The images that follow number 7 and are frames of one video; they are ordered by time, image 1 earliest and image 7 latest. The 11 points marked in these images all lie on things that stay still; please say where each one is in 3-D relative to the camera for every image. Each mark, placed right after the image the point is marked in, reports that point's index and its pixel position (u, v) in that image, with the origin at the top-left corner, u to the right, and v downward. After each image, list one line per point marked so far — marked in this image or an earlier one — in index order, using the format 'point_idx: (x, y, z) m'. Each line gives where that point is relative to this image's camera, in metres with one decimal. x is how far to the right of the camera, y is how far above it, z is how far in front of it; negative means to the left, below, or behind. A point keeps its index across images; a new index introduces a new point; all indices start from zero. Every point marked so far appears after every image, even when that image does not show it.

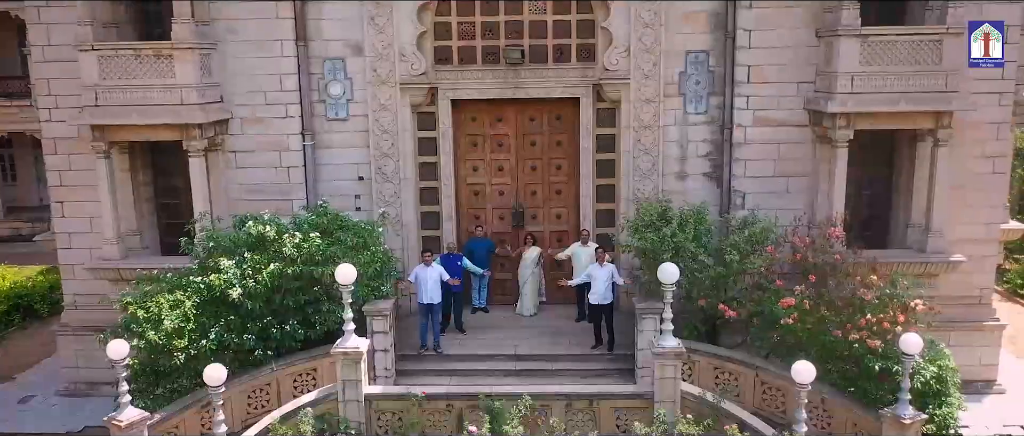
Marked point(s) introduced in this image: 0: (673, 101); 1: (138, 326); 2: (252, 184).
0: (+2.3, +1.7, +10.9) m
1: (-4.4, -1.3, +9.1) m
2: (-3.8, +0.5, +11.1) m
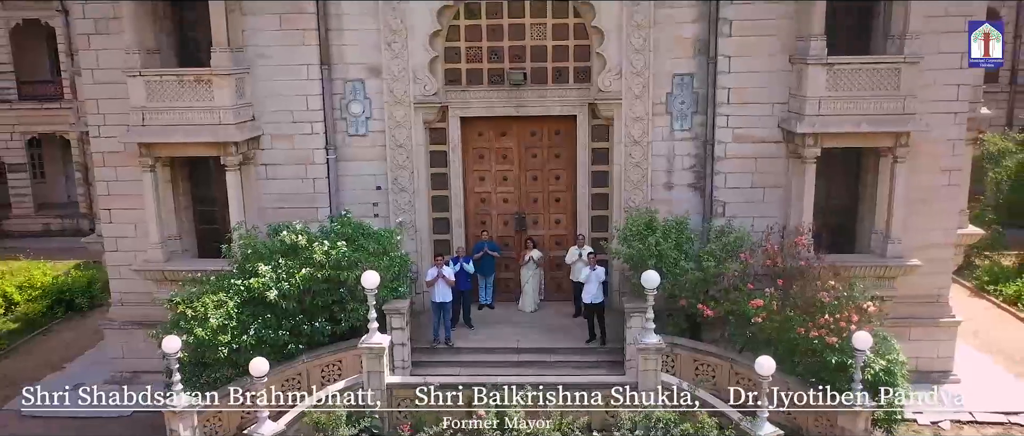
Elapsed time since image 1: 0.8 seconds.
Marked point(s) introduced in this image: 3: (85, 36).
0: (+2.3, +1.6, +12.0) m
1: (-4.4, -1.5, +10.4) m
2: (-3.7, +0.4, +12.3) m
3: (-6.6, +2.8, +11.8) m
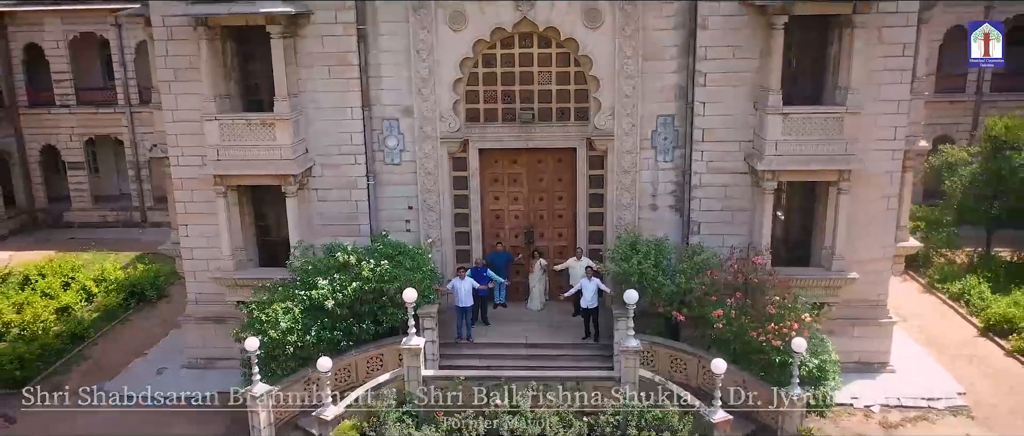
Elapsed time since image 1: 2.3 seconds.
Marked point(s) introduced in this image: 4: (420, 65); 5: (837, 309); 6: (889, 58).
0: (+2.5, +1.2, +14.4) m
1: (-4.2, -1.9, +12.9) m
2: (-3.5, +0.1, +14.8) m
3: (-6.4, +2.5, +14.2) m
4: (-1.7, +2.8, +14.2) m
5: (+6.1, -1.7, +14.4) m
6: (+6.5, +2.8, +13.3) m
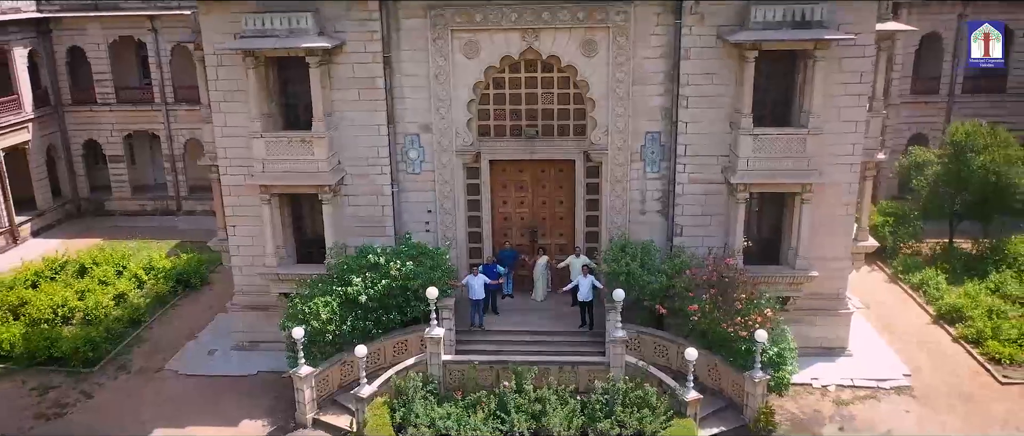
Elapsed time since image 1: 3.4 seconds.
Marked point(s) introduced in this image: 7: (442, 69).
0: (+2.7, +1.2, +16.4) m
1: (-4.1, -2.0, +15.2) m
2: (-3.4, +0.1, +16.9) m
3: (-6.3, +2.4, +16.3) m
4: (-1.6, +2.8, +16.2) m
5: (+6.2, -1.8, +16.5) m
6: (+6.7, +2.7, +15.3) m
7: (-1.5, +3.1, +16.1) m
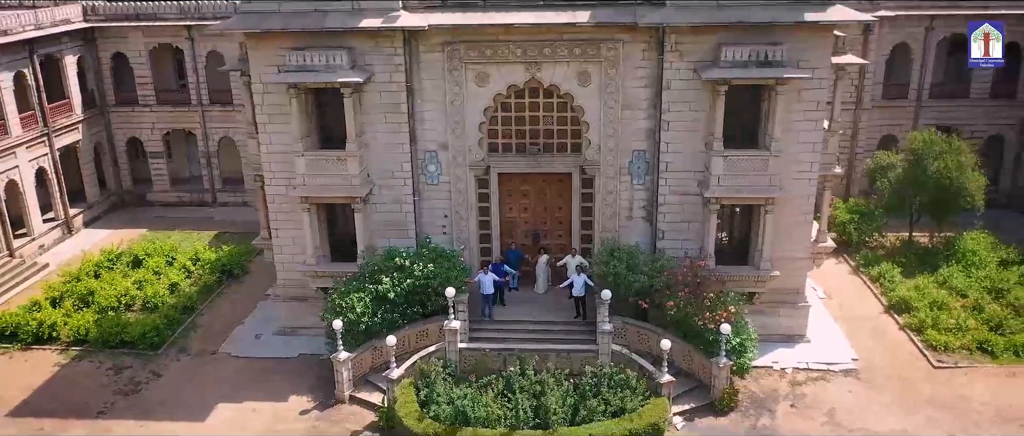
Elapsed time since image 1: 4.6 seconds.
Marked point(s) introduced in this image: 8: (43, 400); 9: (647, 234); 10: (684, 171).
0: (+2.8, +1.0, +19.0) m
1: (-4.0, -2.2, +18.0) m
2: (-3.3, -0.1, +19.6) m
3: (-6.1, +2.3, +18.9) m
4: (-1.4, +2.6, +18.8) m
5: (+6.4, -1.9, +19.2) m
6: (+6.8, +2.4, +17.7) m
7: (-1.3, +3.0, +18.7) m
8: (-11.2, -4.4, +18.3) m
9: (+3.4, -0.4, +19.4) m
10: (+4.2, +1.1, +18.6) m
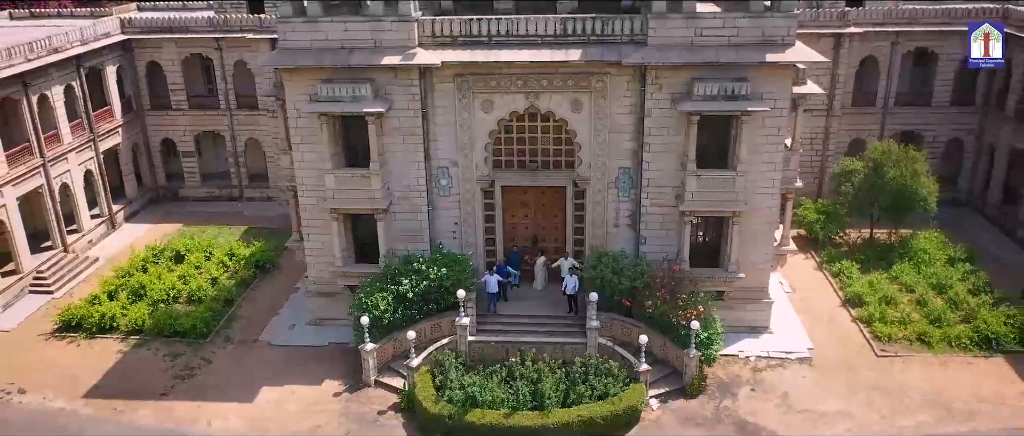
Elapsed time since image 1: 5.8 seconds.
0: (+2.8, +0.7, +21.8) m
1: (-3.9, -2.5, +20.9) m
2: (-3.2, -0.3, +22.5) m
3: (-6.1, +2.0, +21.7) m
4: (-1.4, +2.3, +21.5) m
5: (+6.4, -2.2, +22.1) m
6: (+6.8, +2.1, +20.5) m
7: (-1.3, +2.7, +21.4) m
8: (-11.2, -4.6, +21.4) m
9: (+3.5, -0.6, +22.3) m
10: (+4.2, +0.9, +21.4) m
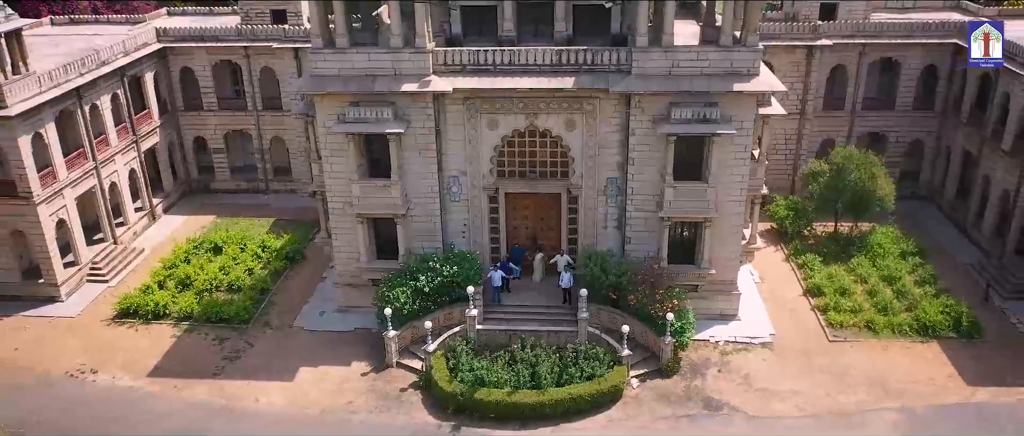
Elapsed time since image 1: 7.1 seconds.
0: (+2.9, +0.6, +25.0) m
1: (-3.9, -2.6, +24.3) m
2: (-3.2, -0.4, +25.8) m
3: (-6.0, +1.9, +24.9) m
4: (-1.3, +2.2, +24.7) m
5: (+6.5, -2.3, +25.5) m
6: (+6.9, +2.0, +23.6) m
7: (-1.2, +2.6, +24.5) m
8: (-11.1, -4.8, +24.9) m
9: (+3.5, -0.7, +25.5) m
10: (+4.3, +0.8, +24.6) m
